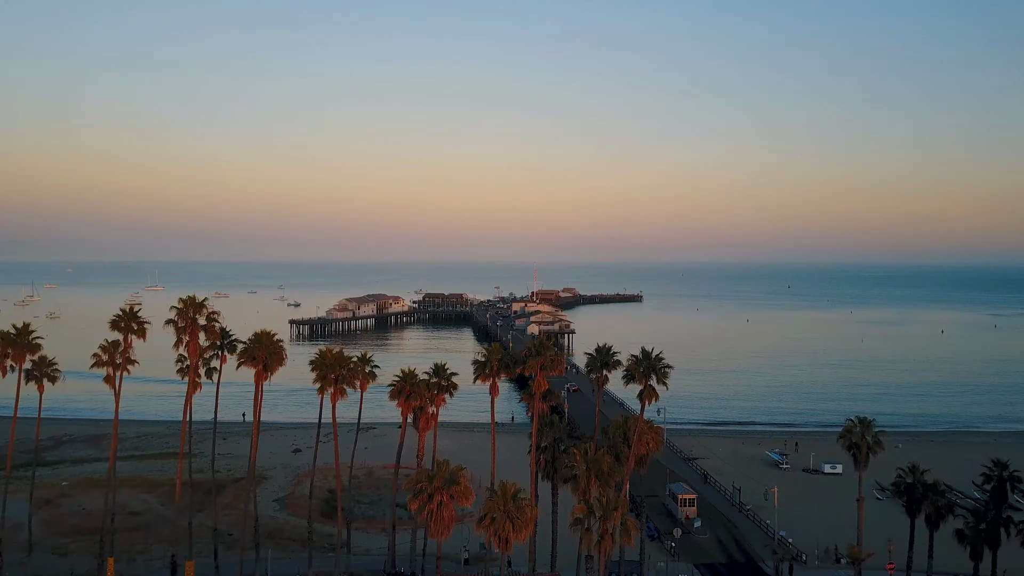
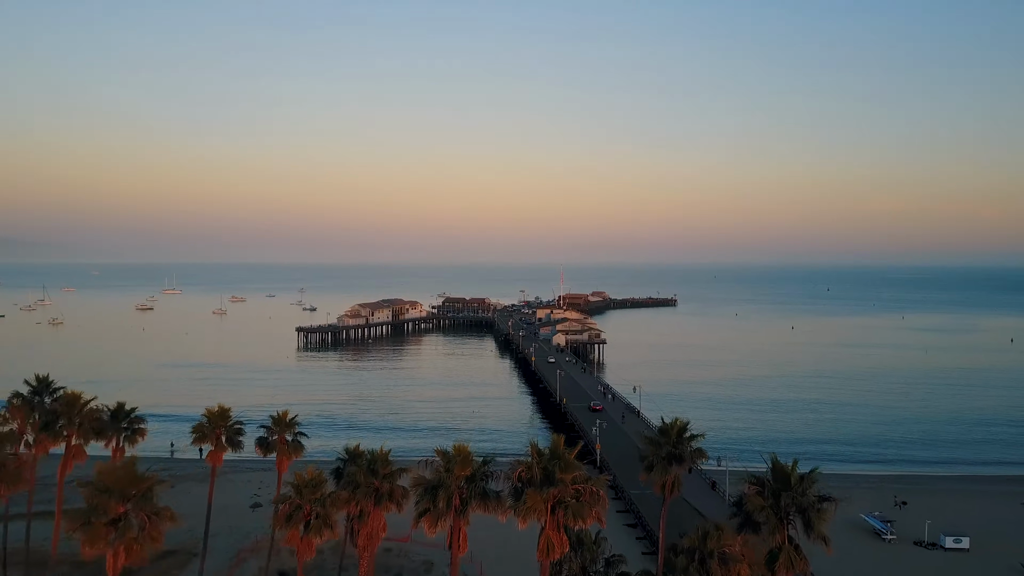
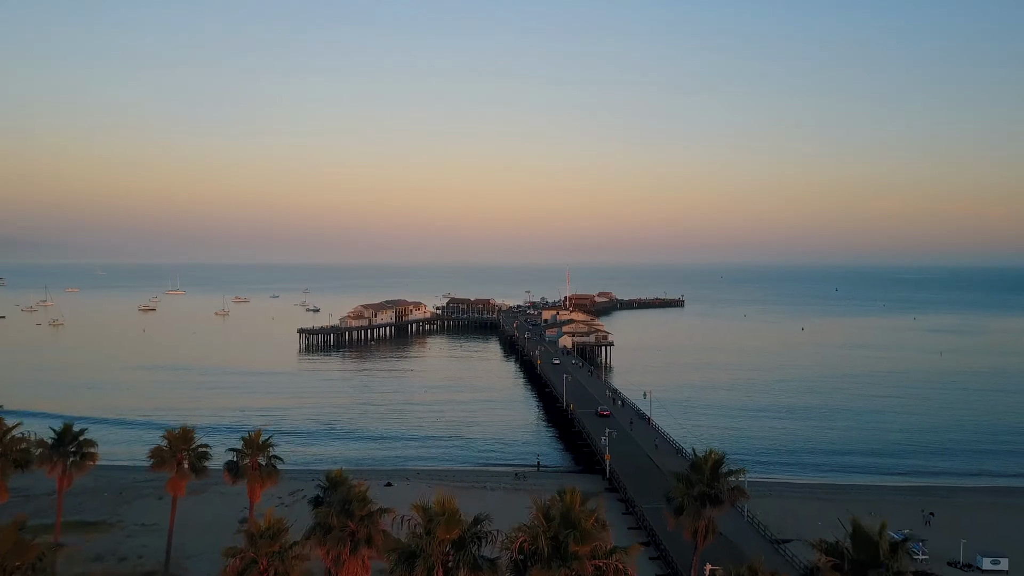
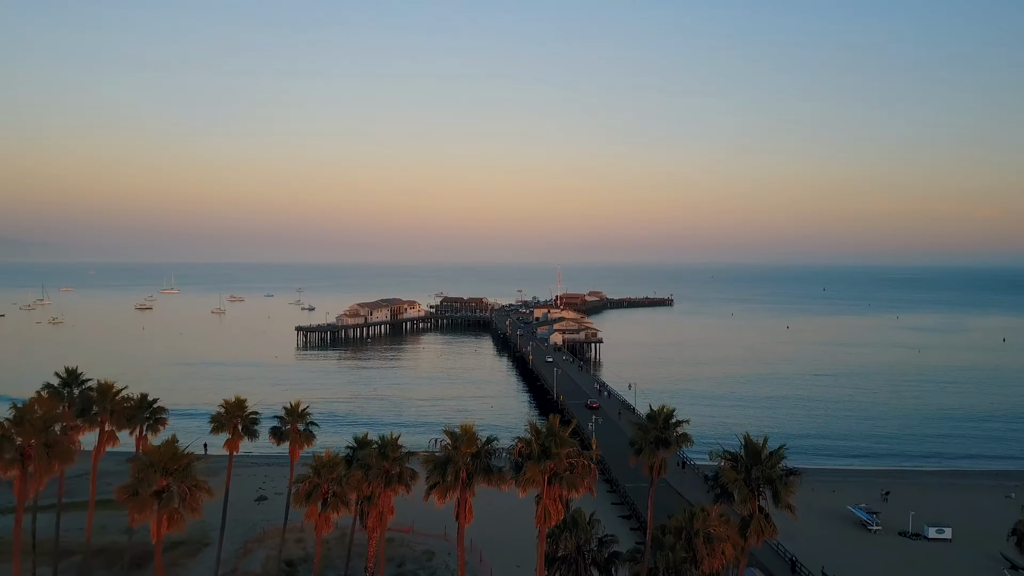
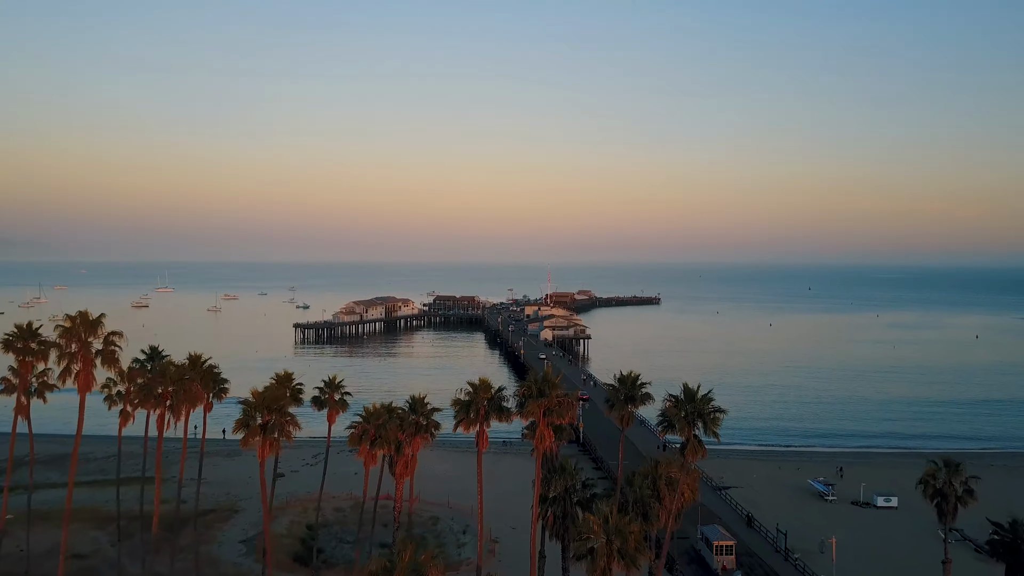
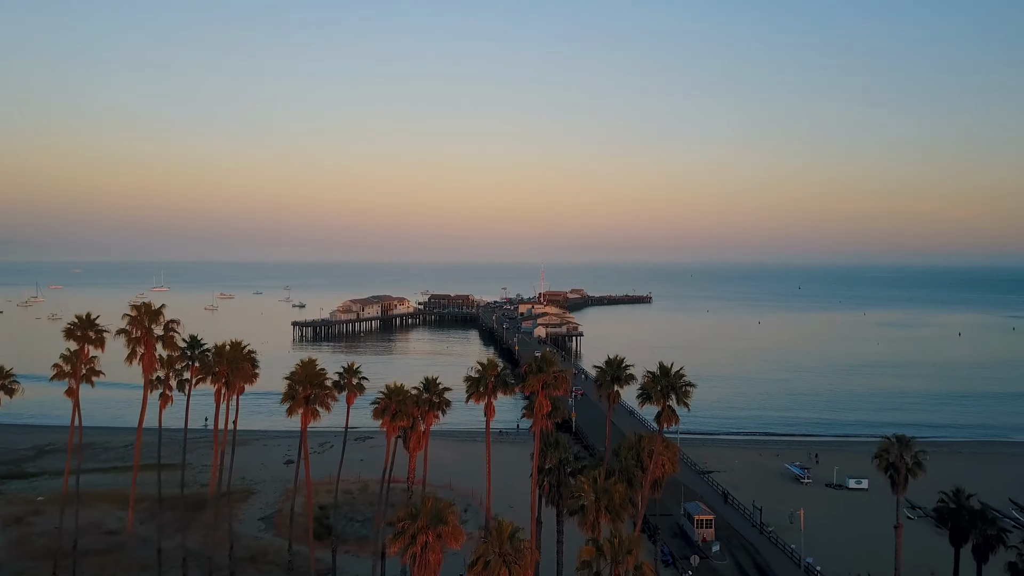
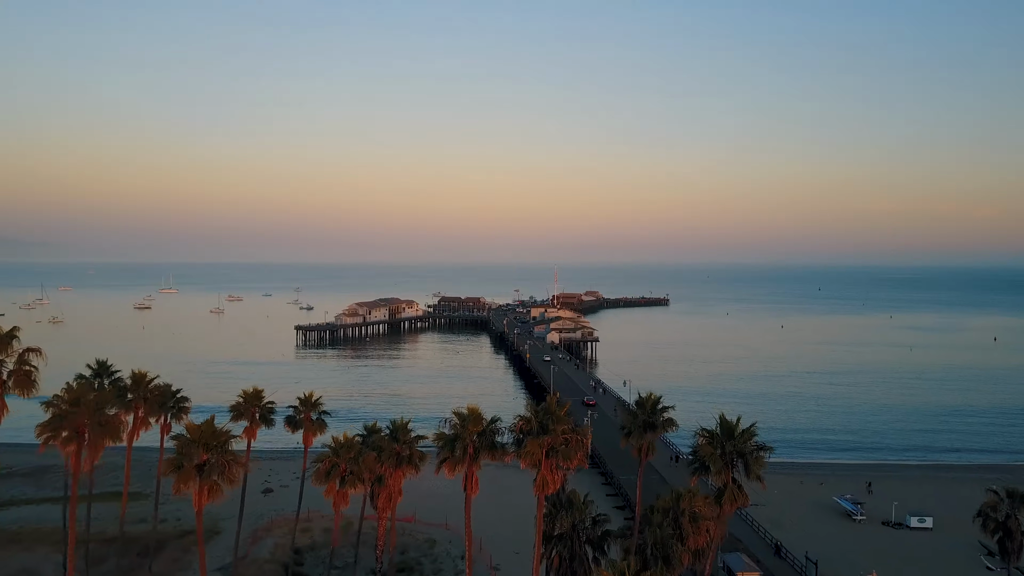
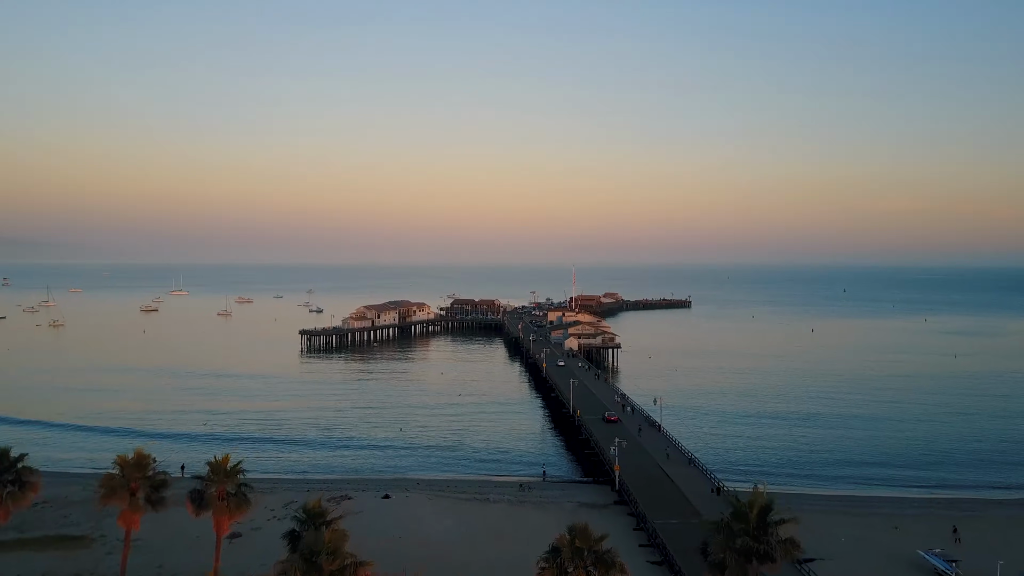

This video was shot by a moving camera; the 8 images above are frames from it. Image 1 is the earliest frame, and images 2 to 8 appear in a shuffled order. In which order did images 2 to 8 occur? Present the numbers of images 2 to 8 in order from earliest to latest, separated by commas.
6, 5, 7, 4, 2, 3, 8
